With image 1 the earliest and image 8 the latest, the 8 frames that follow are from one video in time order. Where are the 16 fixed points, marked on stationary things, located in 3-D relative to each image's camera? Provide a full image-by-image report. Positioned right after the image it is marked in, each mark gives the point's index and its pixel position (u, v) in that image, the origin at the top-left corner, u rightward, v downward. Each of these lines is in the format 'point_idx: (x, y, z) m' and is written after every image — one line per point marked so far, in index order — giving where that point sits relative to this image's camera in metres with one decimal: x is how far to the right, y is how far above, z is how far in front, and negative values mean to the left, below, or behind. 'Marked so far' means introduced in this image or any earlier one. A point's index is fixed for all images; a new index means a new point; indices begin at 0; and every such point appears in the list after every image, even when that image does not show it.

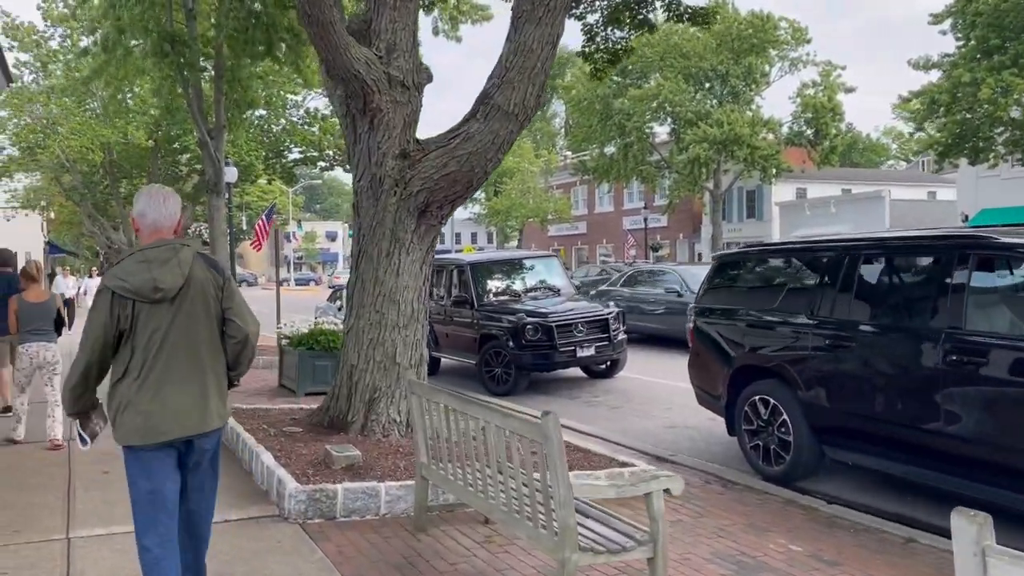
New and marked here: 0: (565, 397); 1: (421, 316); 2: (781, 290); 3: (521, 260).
0: (+0.7, -1.5, +11.7) m
1: (-0.8, -0.2, +7.2) m
2: (+2.4, 0.0, +7.5) m
3: (0.0, +0.5, +13.6) m
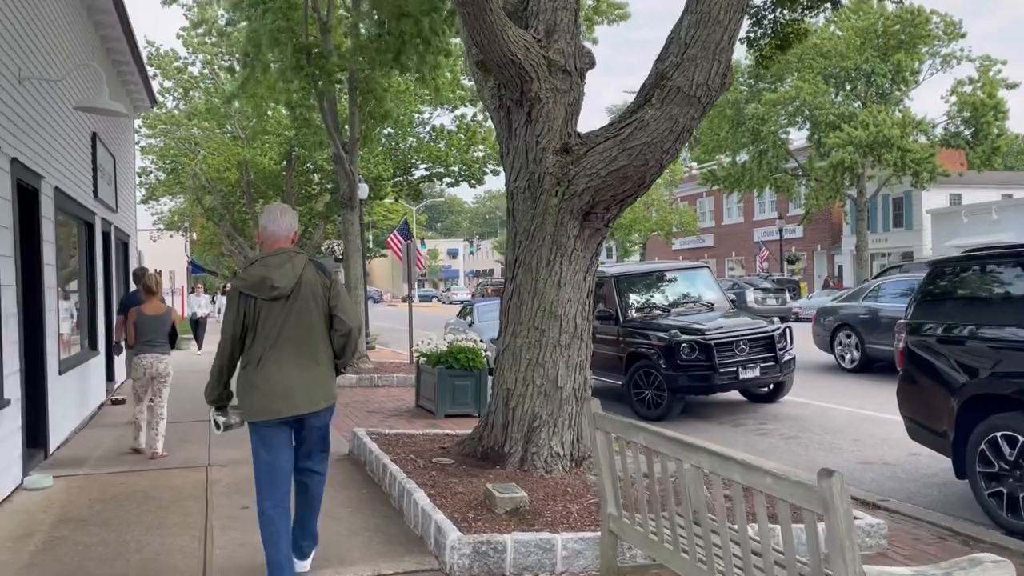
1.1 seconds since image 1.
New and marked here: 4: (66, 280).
0: (+2.7, -1.7, +10.5) m
1: (+0.6, -0.3, +6.3) m
2: (+3.8, -0.1, +6.1) m
3: (+2.2, +0.2, +12.5) m
4: (-5.4, +0.1, +10.0) m
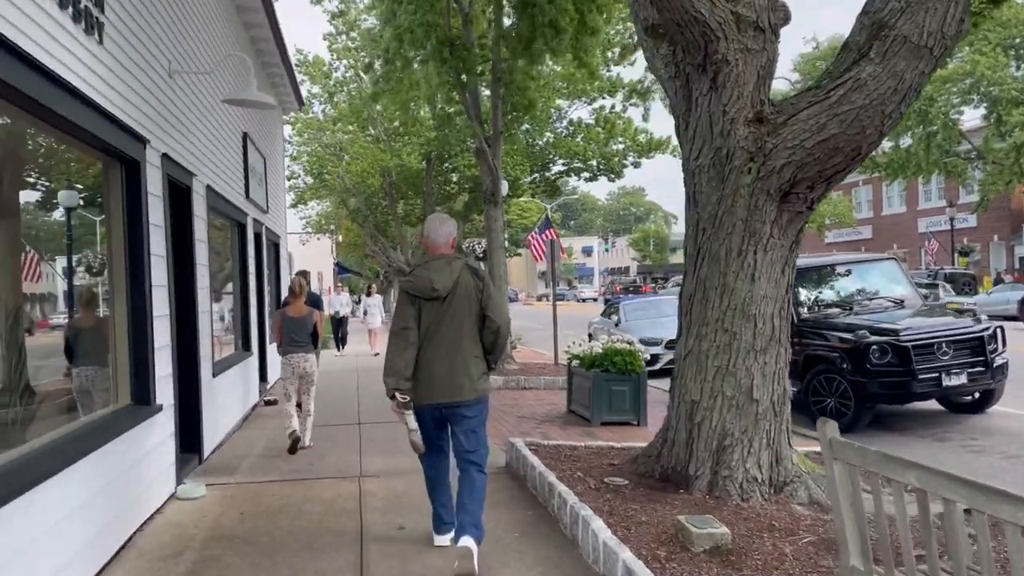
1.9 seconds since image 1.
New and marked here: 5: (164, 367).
0: (+4.6, -1.7, +9.2) m
1: (+1.8, -0.3, +5.3) m
2: (+4.9, 0.0, +4.7) m
3: (+4.4, +0.3, +11.2) m
4: (-3.5, +0.1, +9.9) m
5: (-2.6, -0.6, +6.2) m
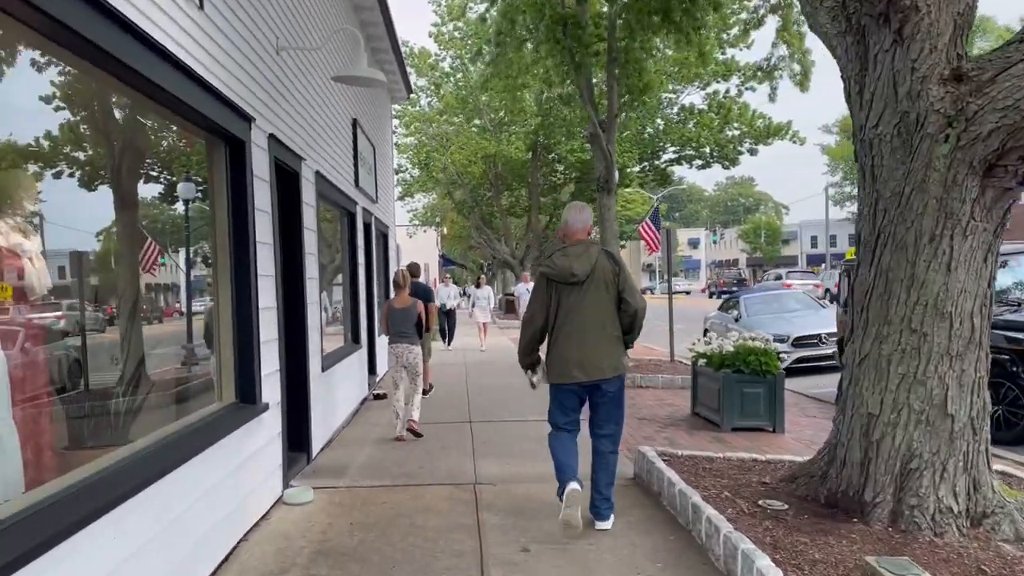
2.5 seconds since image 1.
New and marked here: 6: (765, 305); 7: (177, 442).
0: (+5.8, -1.6, +7.9) m
1: (+2.5, -0.3, +4.4) m
2: (+5.6, 0.0, +3.4) m
3: (+5.9, +0.4, +9.9) m
4: (-2.1, +0.2, +9.6) m
5: (-1.7, -0.5, +5.8) m
6: (+5.2, -0.3, +17.0) m
7: (-1.8, -0.8, +4.5) m
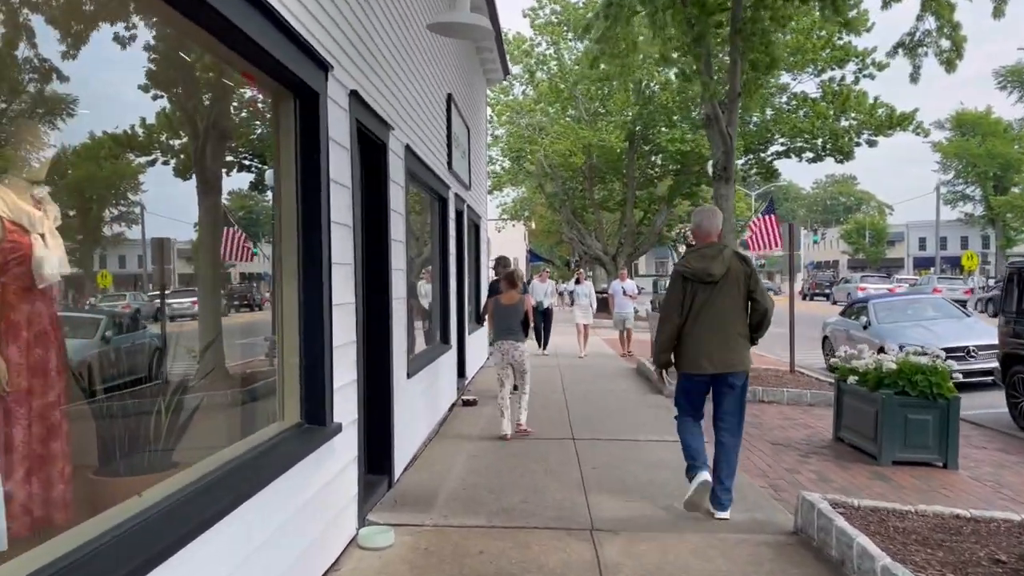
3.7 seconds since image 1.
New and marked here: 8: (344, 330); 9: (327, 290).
0: (+6.7, -1.7, +6.1) m
1: (+3.1, -0.3, +2.9) m
2: (+6.1, -0.1, +1.6) m
3: (+7.0, +0.3, +8.1) m
4: (-1.0, +0.2, +8.6) m
5: (-1.0, -0.5, +4.8) m
6: (+7.1, -0.4, +15.2) m
7: (-1.2, -0.8, +3.5) m
8: (-1.0, -0.2, +4.7) m
9: (-1.0, 0.0, +4.4) m
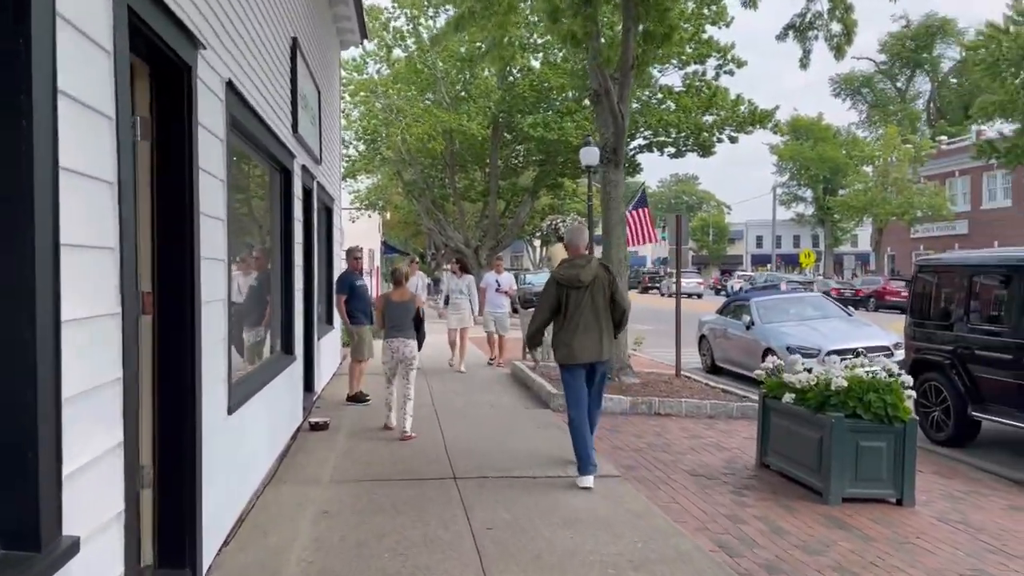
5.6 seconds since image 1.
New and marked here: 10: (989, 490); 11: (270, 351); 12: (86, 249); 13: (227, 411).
0: (+5.9, -1.8, +5.4) m
1: (+3.0, -0.4, +1.7) m
2: (+6.1, -0.2, +0.9) m
3: (+5.9, +0.3, +7.4) m
4: (-2.1, +0.3, +6.5) m
5: (-1.4, -0.5, +2.8) m
6: (+4.7, -0.4, +14.5) m
7: (-1.4, -0.8, +1.5) m
8: (-1.4, -0.2, +2.8) m
9: (-1.4, 0.0, +2.4) m
10: (+3.8, -1.6, +6.5) m
11: (-2.1, -0.6, +7.3) m
12: (-1.4, +0.1, +2.8) m
13: (-1.7, -0.7, +4.8) m
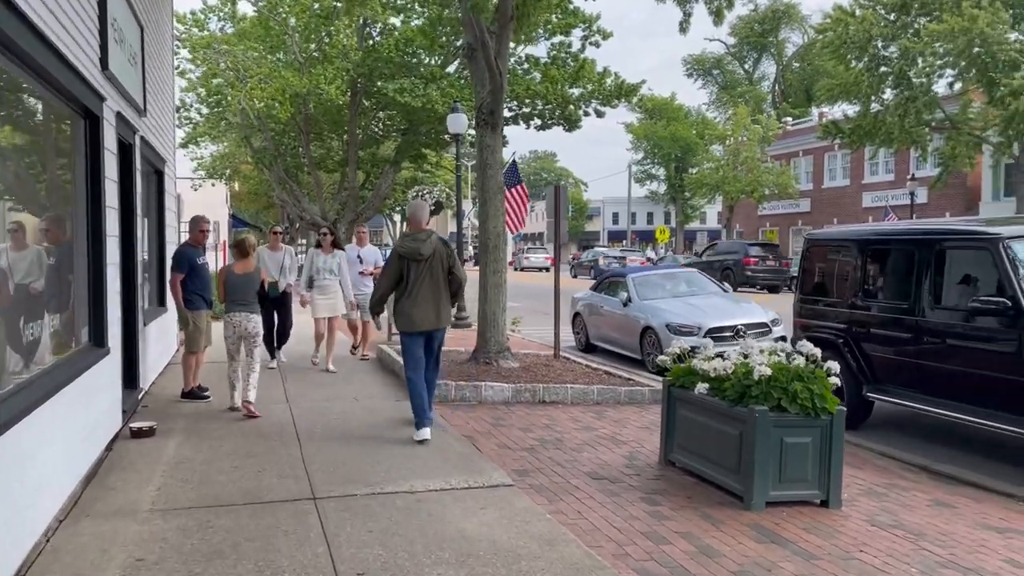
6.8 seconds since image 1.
0: (+5.2, -1.6, +5.4) m
1: (+2.9, -0.3, +1.1) m
2: (+6.1, -0.2, +0.8) m
3: (+4.8, +0.5, +7.3) m
4: (-2.9, +0.4, +5.0) m
5: (-1.6, -0.5, +1.5) m
6: (+2.4, +0.1, +14.0) m
7: (-1.4, -0.8, +0.2) m
8: (-1.6, -0.2, +1.4) m
9: (-1.5, 0.0, +1.1) m
10: (+2.9, -1.4, +6.0) m
11: (-3.1, -0.4, +5.8) m
12: (-1.6, +0.2, +1.5) m
13: (-2.2, -0.6, +3.4) m
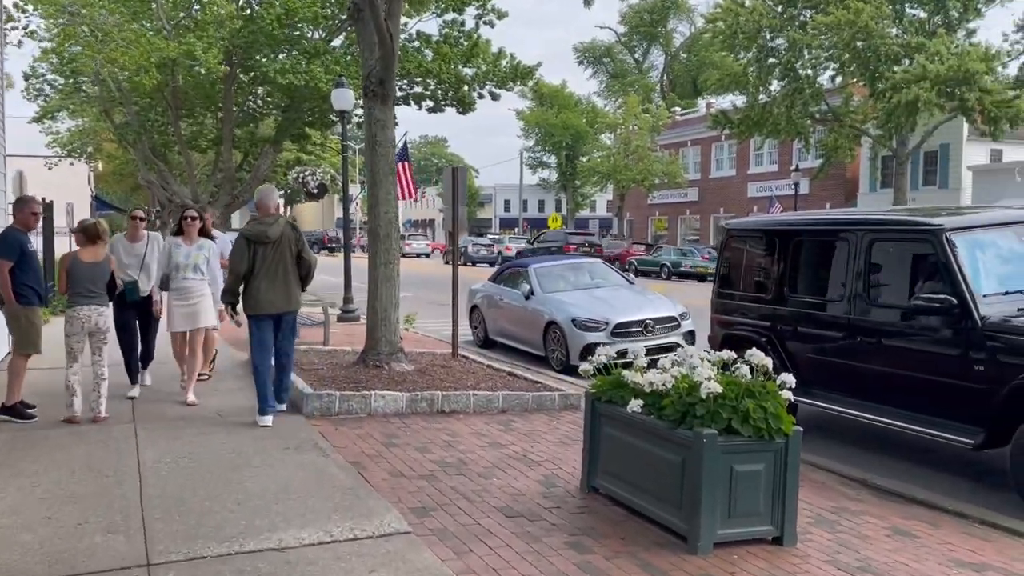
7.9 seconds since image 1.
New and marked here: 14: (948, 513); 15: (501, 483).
0: (+4.6, -1.6, +5.0) m
1: (+2.9, -0.4, +0.5) m
2: (+6.1, -0.2, +0.6) m
3: (+4.0, +0.5, +6.8) m
4: (-3.3, +0.4, +3.6) m
5: (-1.6, -0.5, +0.2) m
6: (+0.7, +0.2, +13.2) m
7: (-1.2, -0.9, -1.0) m
8: (-1.6, -0.3, +0.2) m
9: (-1.4, -0.1, -0.1) m
10: (+2.2, -1.4, +5.4) m
11: (-3.6, -0.4, +4.3) m
12: (-1.6, +0.1, +0.2) m
13: (-2.4, -0.6, +2.1) m
14: (+2.8, -1.5, +5.3) m
15: (-0.1, -1.3, +5.5) m
